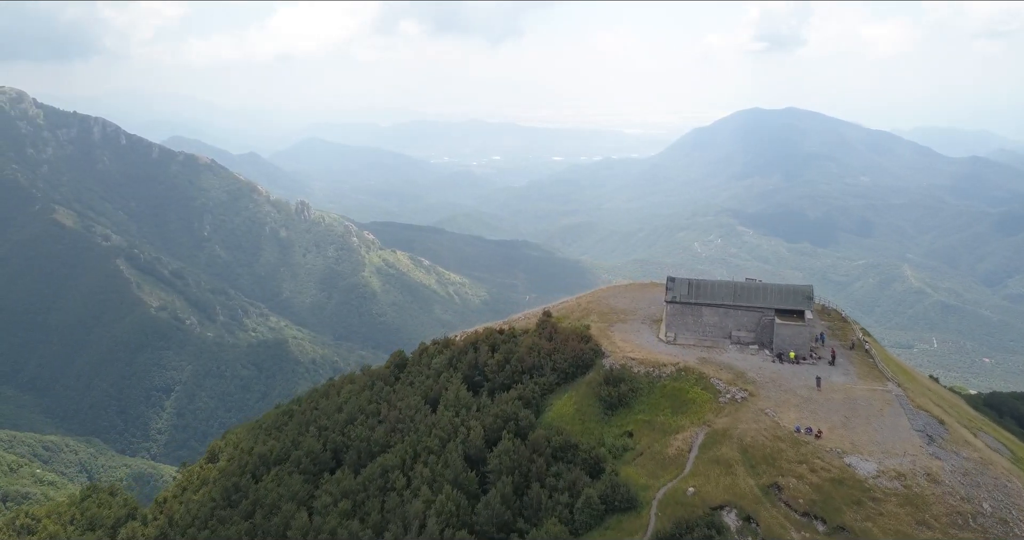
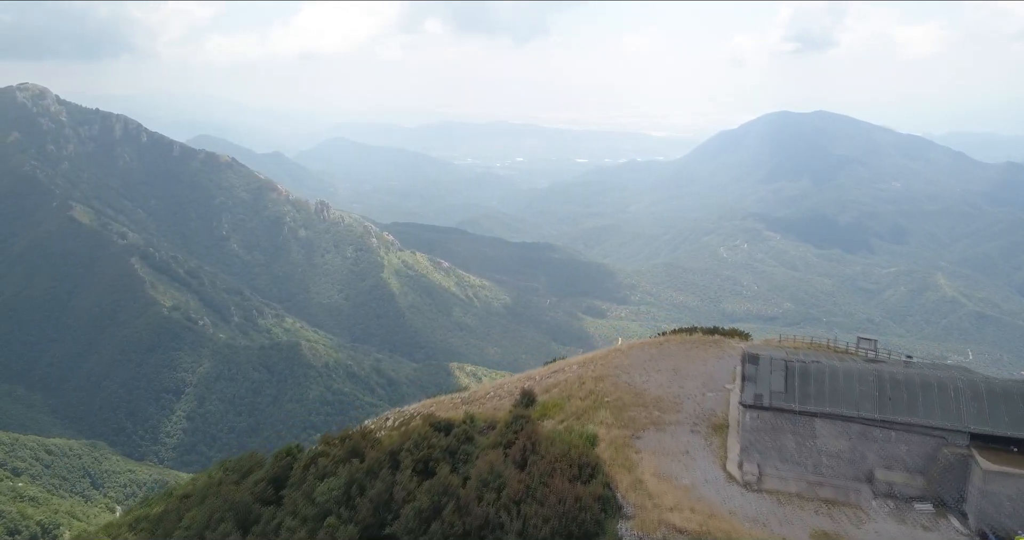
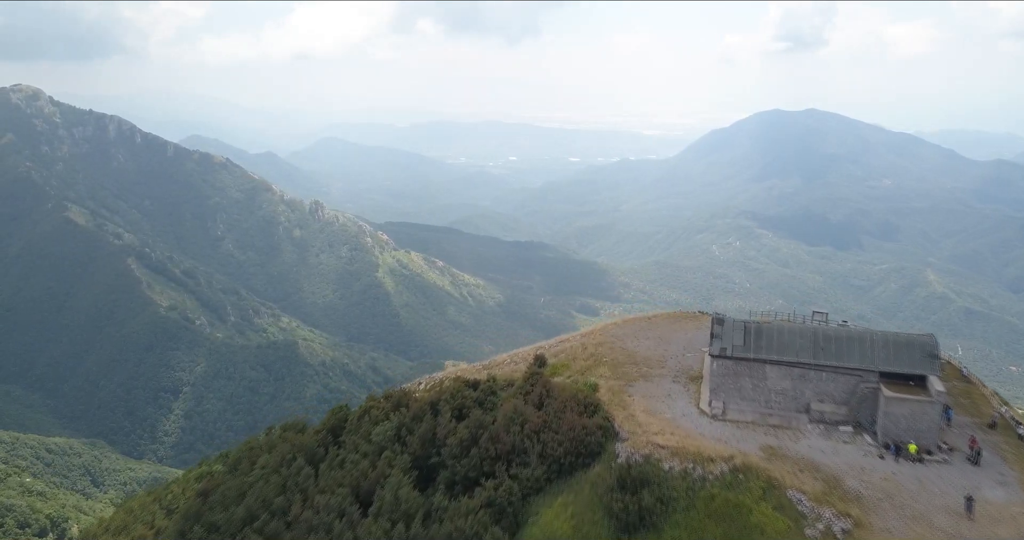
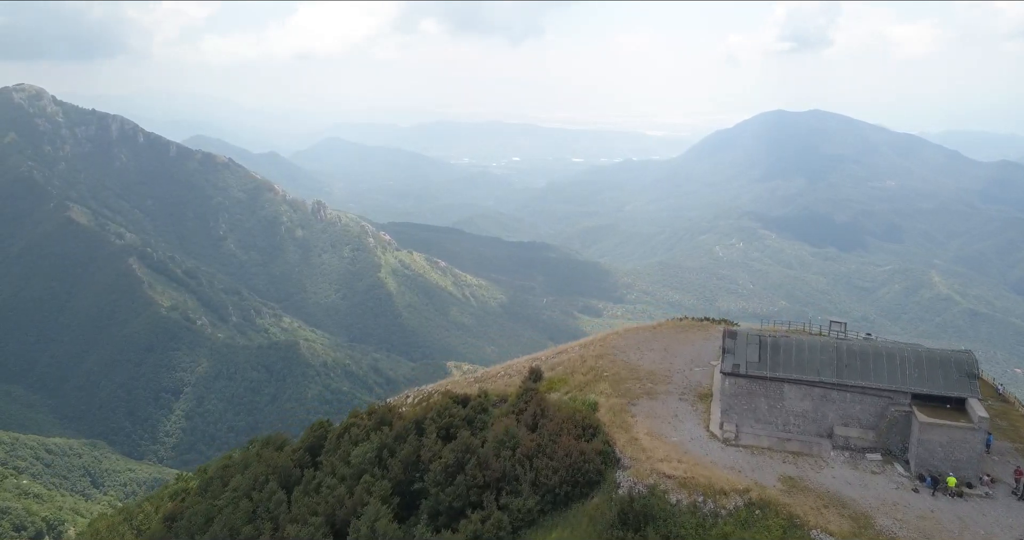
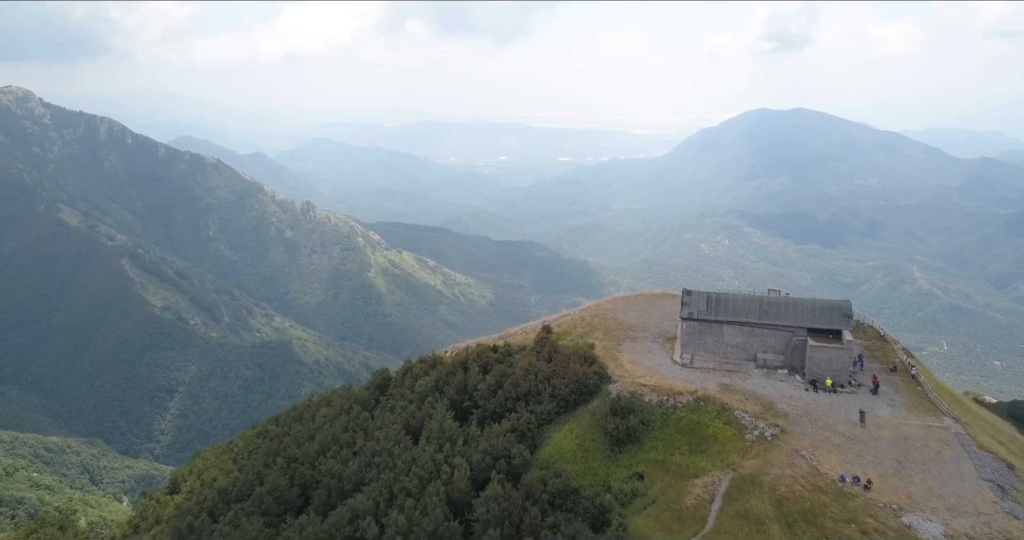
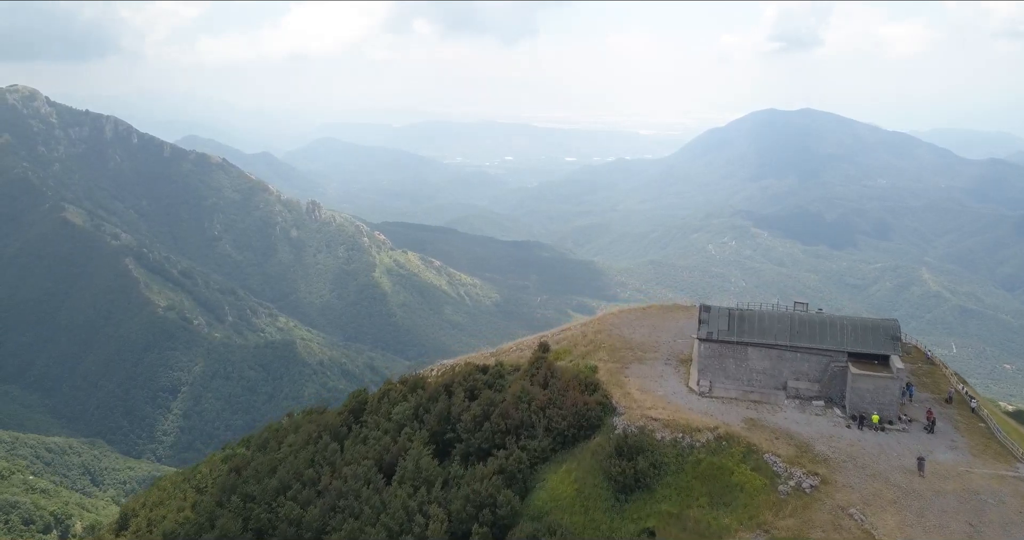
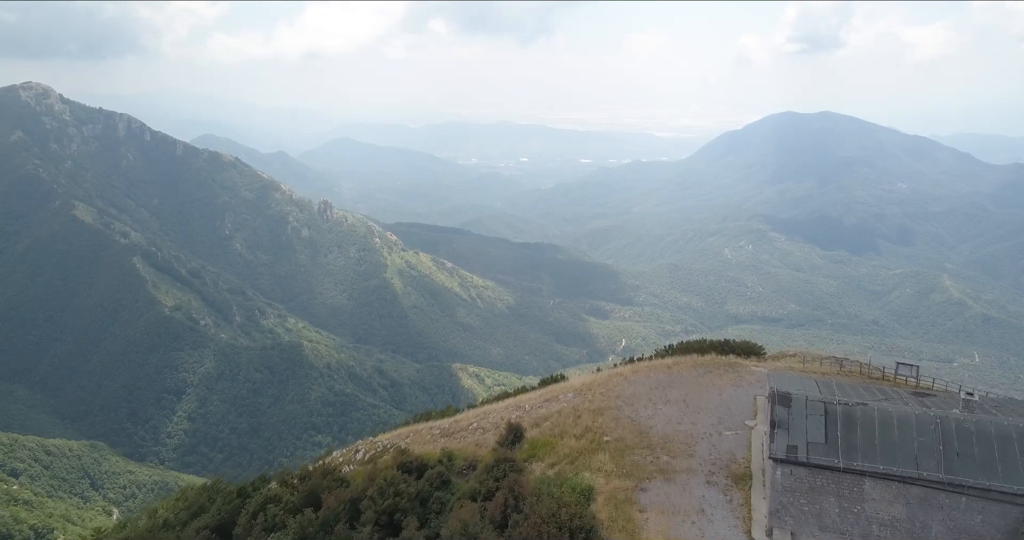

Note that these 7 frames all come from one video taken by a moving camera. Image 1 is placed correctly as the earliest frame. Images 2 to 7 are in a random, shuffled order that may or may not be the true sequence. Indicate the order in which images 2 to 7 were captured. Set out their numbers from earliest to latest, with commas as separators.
5, 6, 3, 4, 2, 7
